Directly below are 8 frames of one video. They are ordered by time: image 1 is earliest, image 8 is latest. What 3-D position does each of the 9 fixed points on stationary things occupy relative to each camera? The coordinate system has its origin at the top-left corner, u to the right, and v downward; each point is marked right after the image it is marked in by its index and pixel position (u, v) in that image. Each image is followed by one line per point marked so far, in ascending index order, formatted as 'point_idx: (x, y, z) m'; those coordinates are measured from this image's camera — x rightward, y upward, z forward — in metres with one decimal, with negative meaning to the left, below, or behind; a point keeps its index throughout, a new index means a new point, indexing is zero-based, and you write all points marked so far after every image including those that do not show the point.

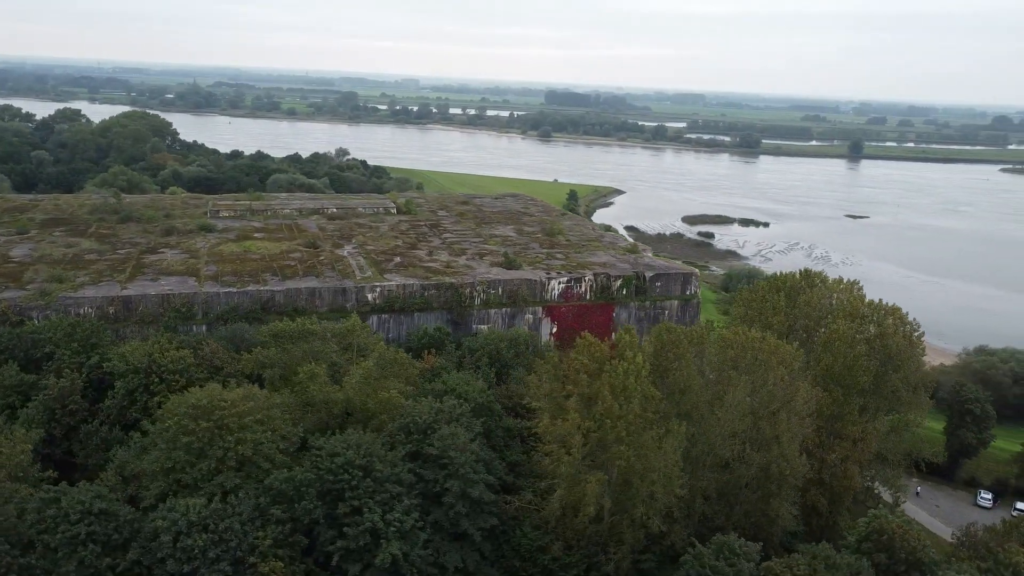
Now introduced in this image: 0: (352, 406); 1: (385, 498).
0: (-3.1, -2.3, +15.5) m
1: (-2.1, -3.6, +13.6) m
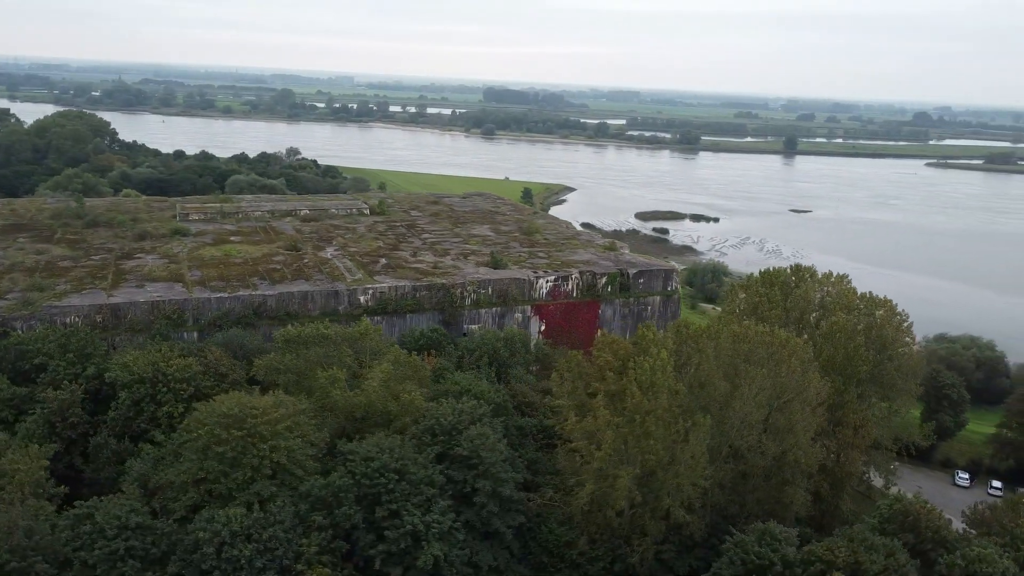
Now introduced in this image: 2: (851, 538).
0: (-2.7, -2.4, +15.5) m
1: (-1.5, -3.7, +13.6) m
2: (+5.2, -3.8, +12.1) m
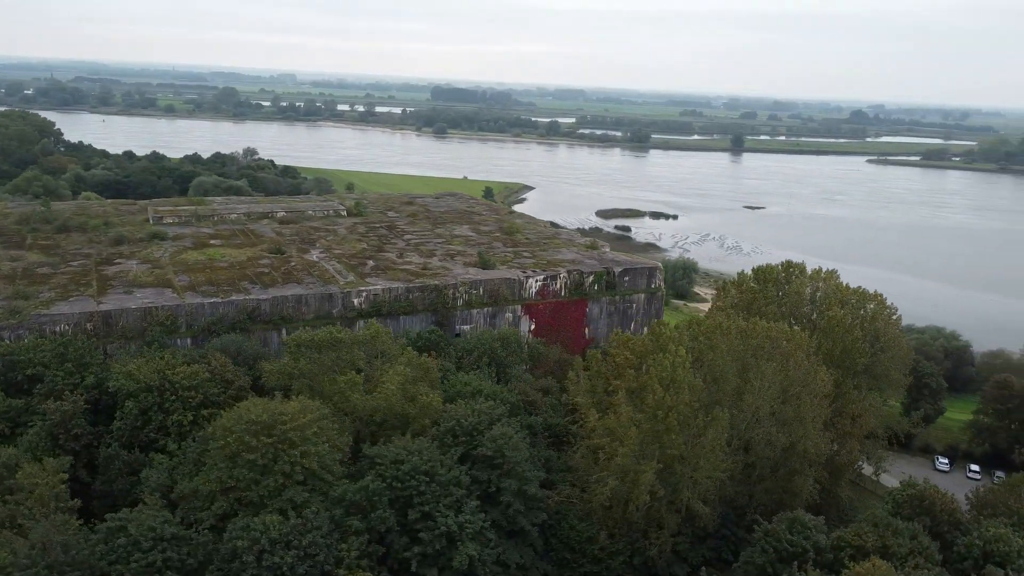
0: (-2.3, -2.4, +15.5) m
1: (-1.0, -3.7, +13.7) m
2: (+5.8, -3.7, +12.6) m
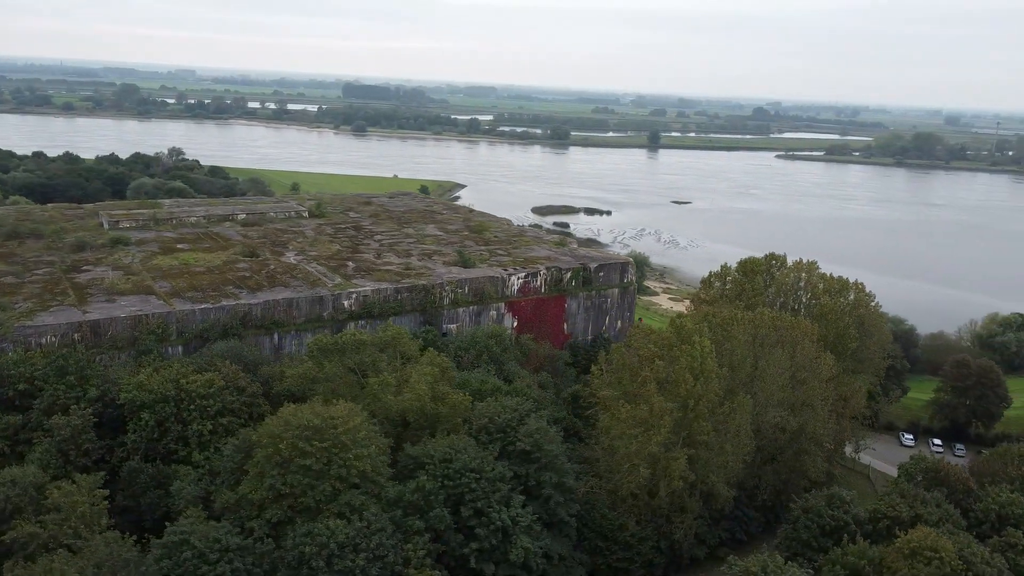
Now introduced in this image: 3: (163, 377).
0: (-1.7, -2.4, +15.6) m
1: (-0.2, -3.7, +14.0) m
2: (+6.7, -3.5, +13.7) m
3: (-7.3, -1.8, +16.6) m
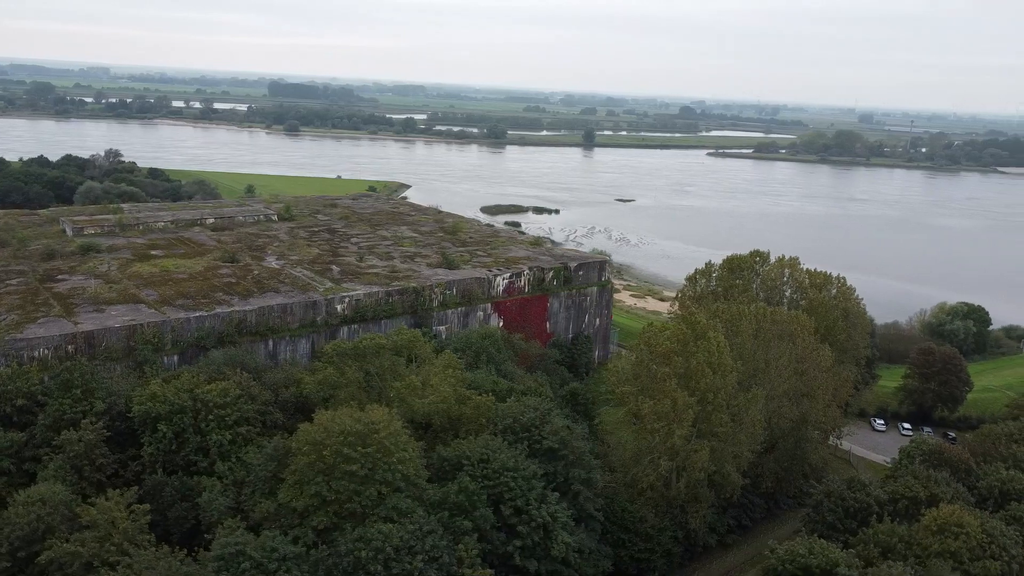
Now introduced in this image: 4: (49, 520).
0: (-1.2, -2.5, +15.7) m
1: (+0.5, -3.7, +14.3) m
2: (+7.4, -3.4, +14.5) m
3: (-6.9, -2.0, +16.3) m
4: (-7.4, -3.7, +12.7) m
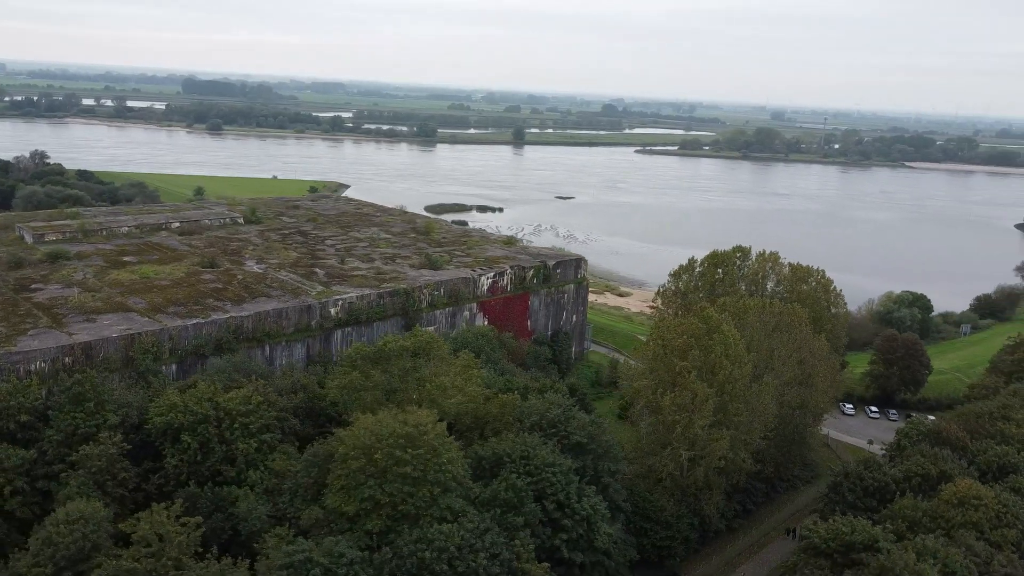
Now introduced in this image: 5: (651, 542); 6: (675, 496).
0: (-0.7, -2.5, +15.9) m
1: (+1.2, -3.7, +14.6) m
2: (+8.0, -3.3, +15.6) m
3: (-6.4, -2.2, +15.9) m
4: (-6.5, -3.9, +12.3) m
5: (+2.9, -5.3, +16.5) m
6: (+3.6, -4.5, +17.3) m
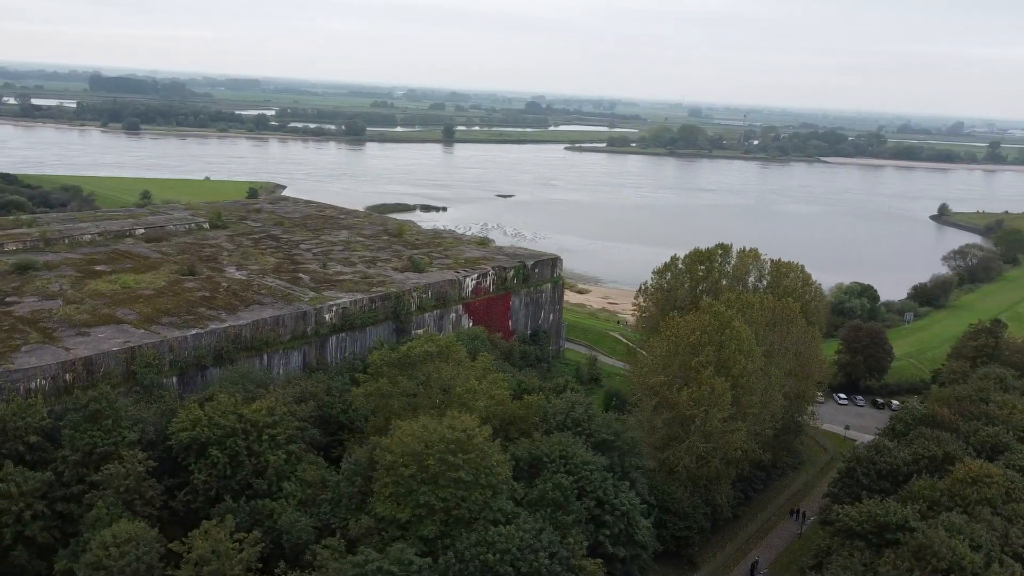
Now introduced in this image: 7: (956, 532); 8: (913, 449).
0: (-0.1, -2.6, +16.1) m
1: (+1.9, -3.8, +15.0) m
2: (+8.6, -3.1, +16.6) m
3: (-5.8, -2.4, +15.5) m
4: (-5.5, -4.1, +12.0) m
5: (+3.4, -5.2, +17.0) m
6: (+4.1, -4.5, +17.9) m
7: (+7.3, -4.0, +13.0) m
8: (+8.1, -3.3, +16.1) m
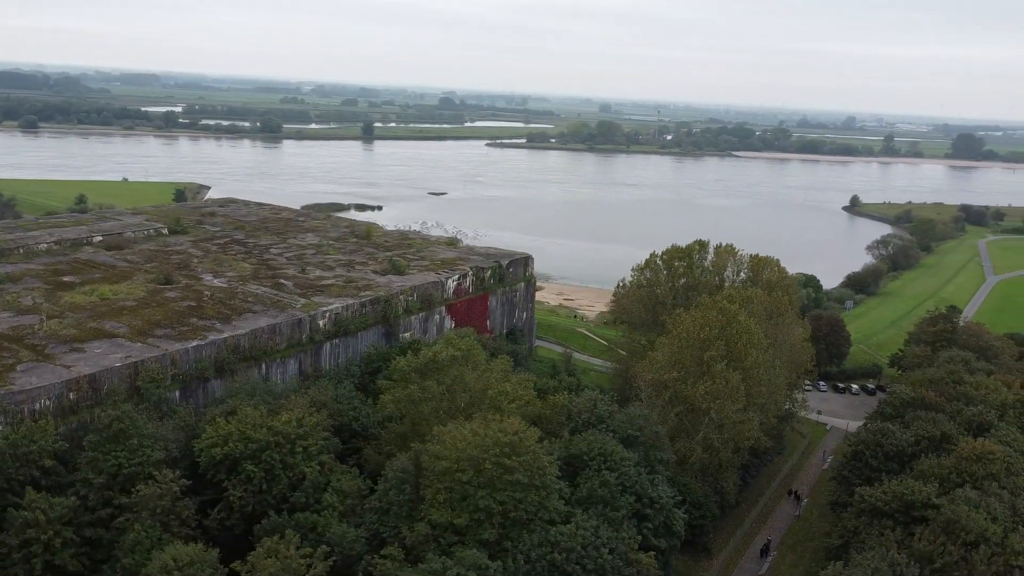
0: (+0.5, -2.6, +16.3) m
1: (+2.6, -3.8, +15.5) m
2: (+9.1, -2.9, +17.8) m
3: (-5.1, -2.6, +15.1) m
4: (-4.4, -4.3, +11.7) m
5: (+4.0, -5.2, +17.6) m
6: (+4.5, -4.4, +18.6) m
7: (+8.2, -3.9, +14.1) m
8: (+8.7, -3.1, +17.2) m
